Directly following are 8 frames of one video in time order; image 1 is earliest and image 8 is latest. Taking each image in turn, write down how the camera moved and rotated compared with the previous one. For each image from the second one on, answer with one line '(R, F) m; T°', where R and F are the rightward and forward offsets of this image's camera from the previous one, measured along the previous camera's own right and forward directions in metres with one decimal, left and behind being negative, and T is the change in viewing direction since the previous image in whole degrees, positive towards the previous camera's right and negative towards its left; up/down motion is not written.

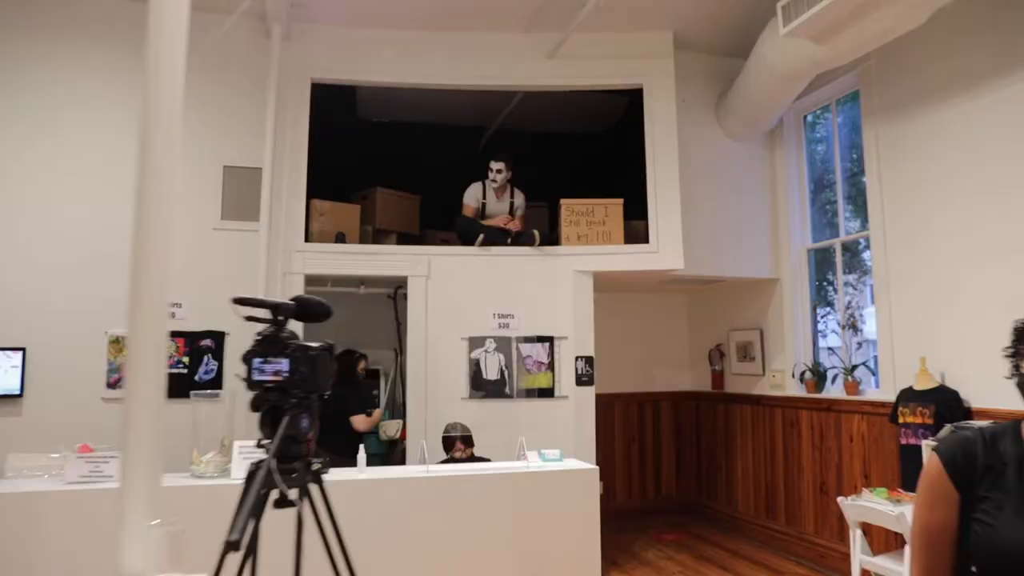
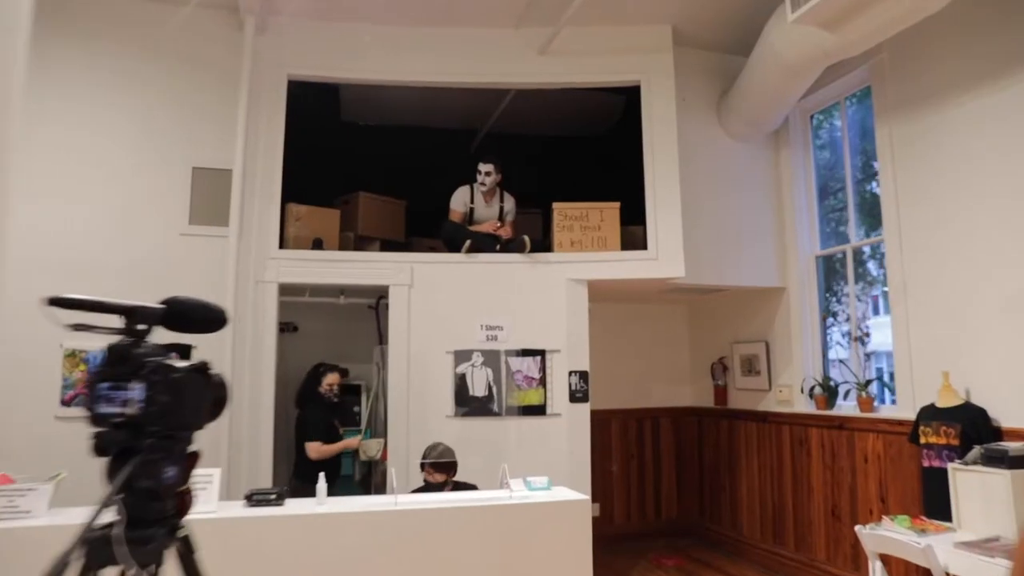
(+0.1, +0.3) m; 0°
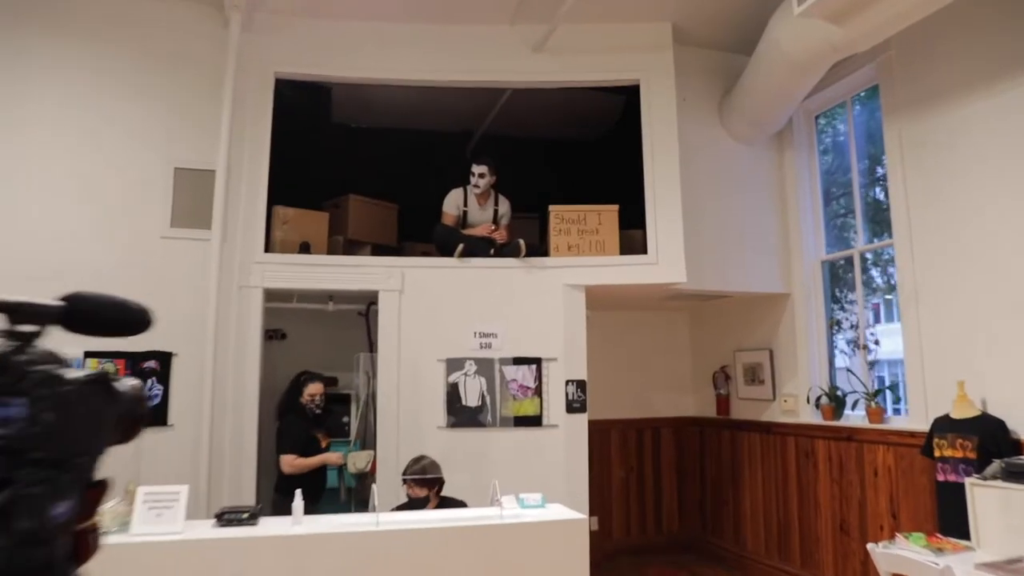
(0.0, +0.1) m; 0°
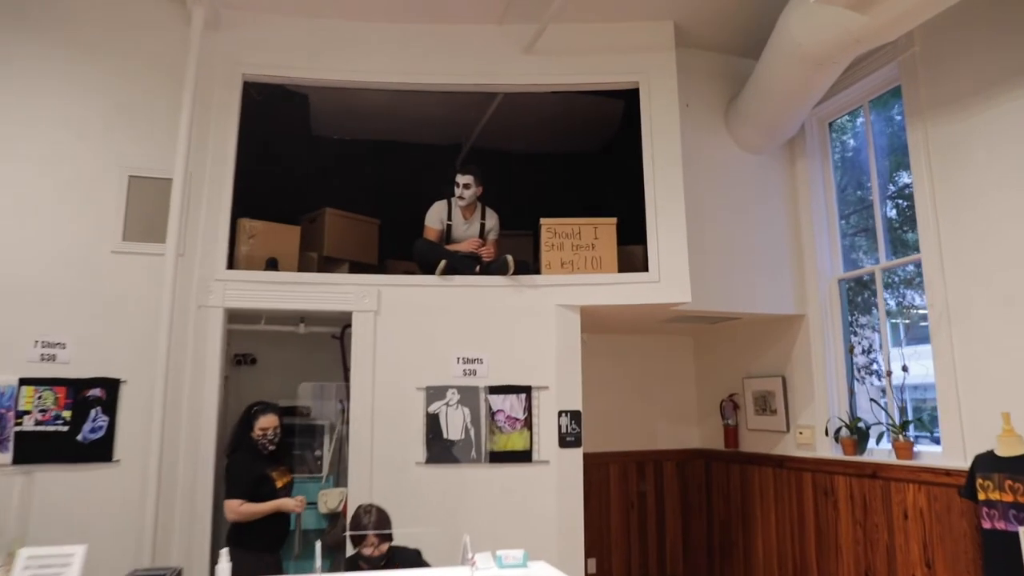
(+0.1, +0.3) m; 0°
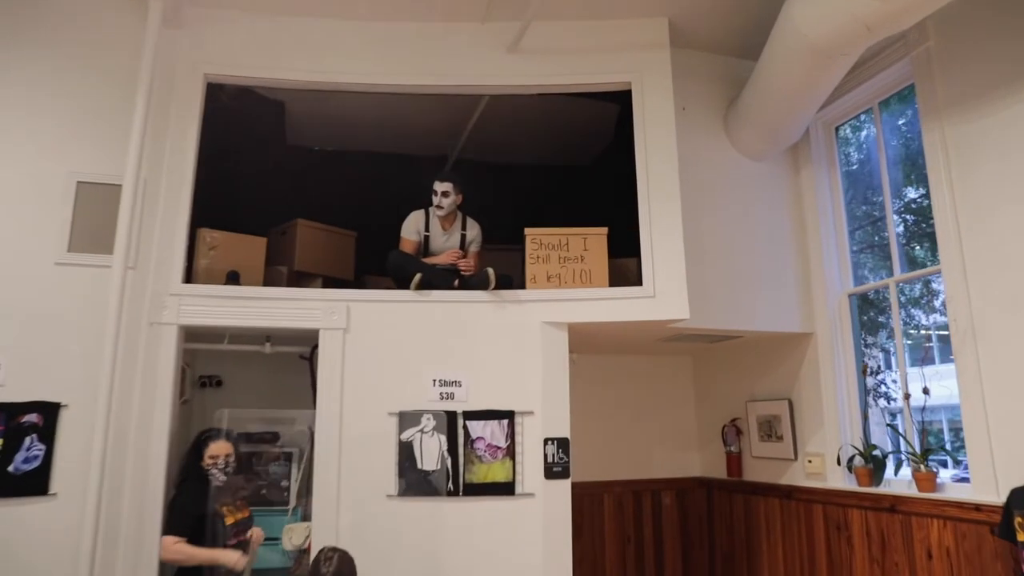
(+0.1, +0.3) m; 0°
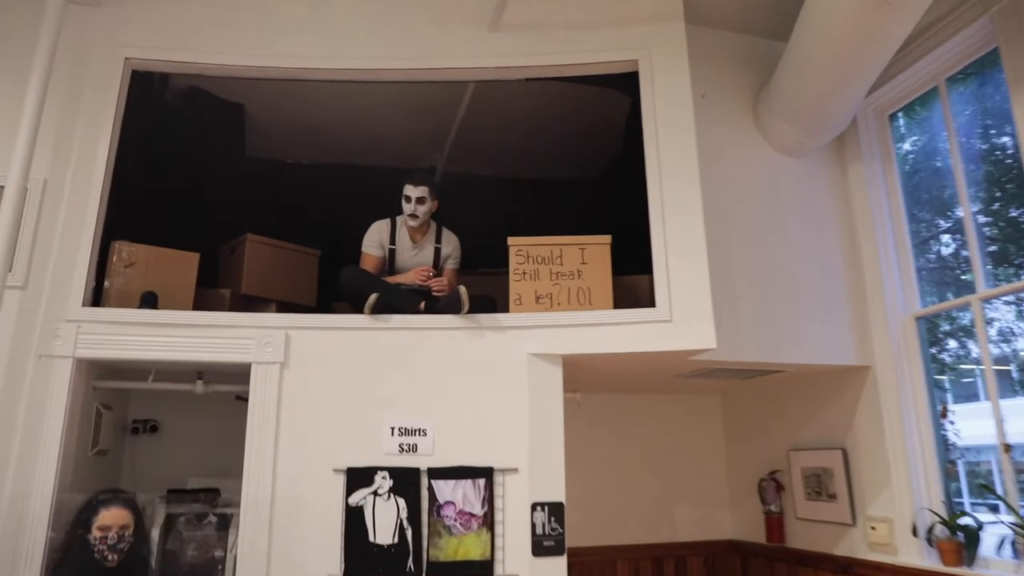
(+0.1, +0.6) m; -2°
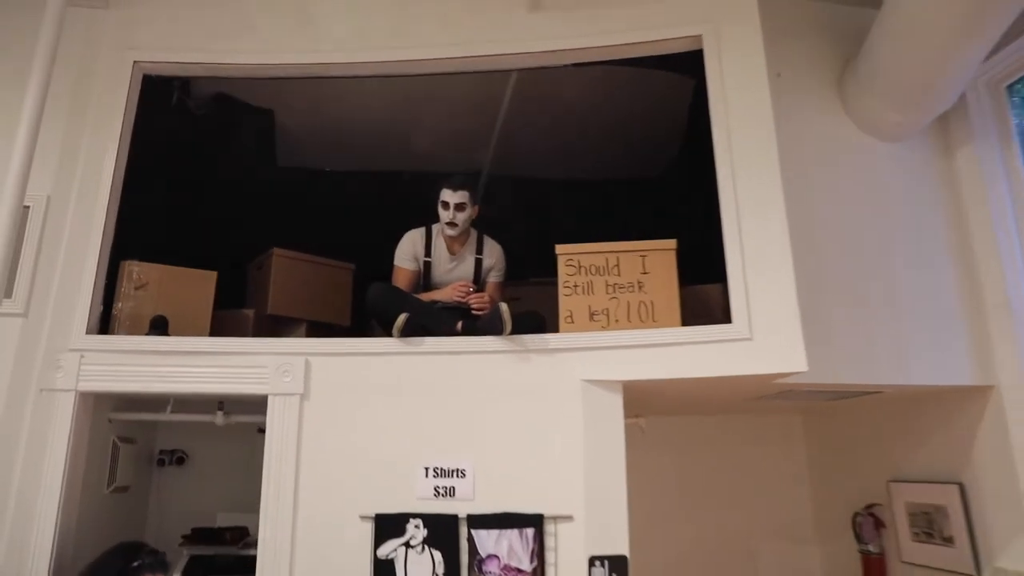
(0.0, +0.3) m; -5°
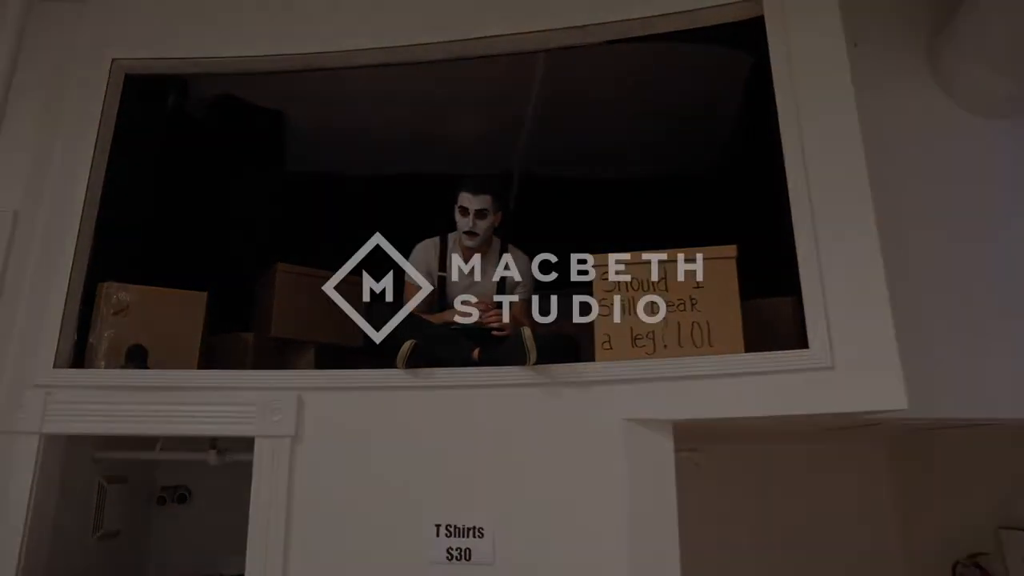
(+0.1, +0.3) m; -4°
